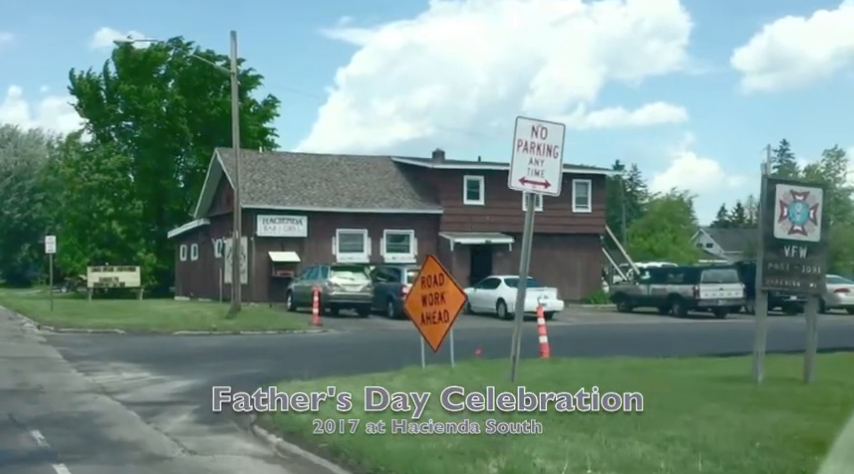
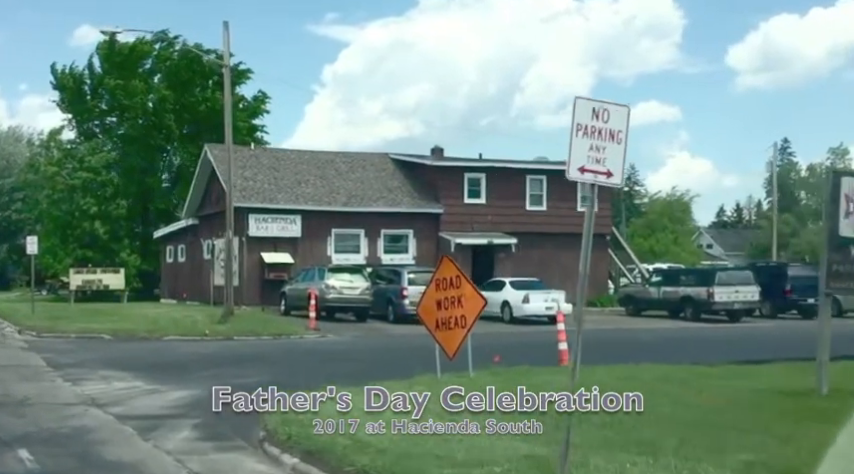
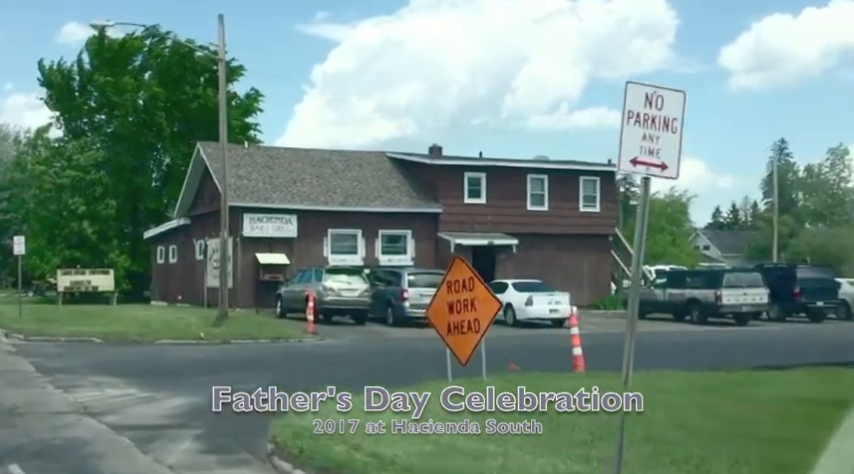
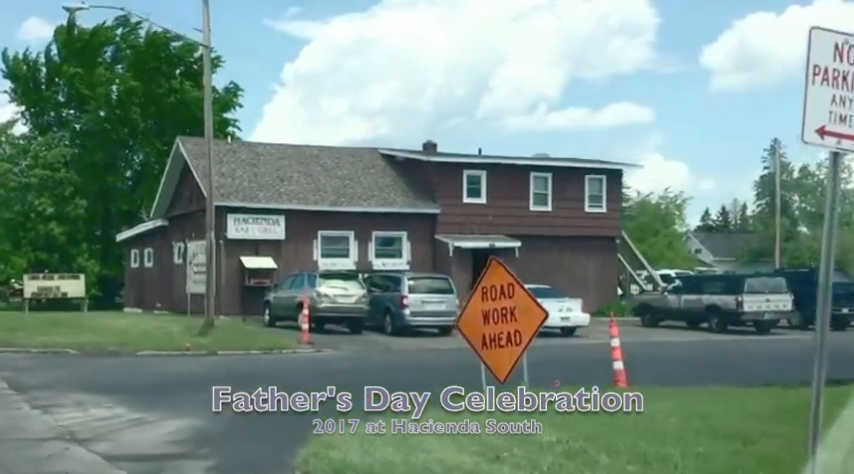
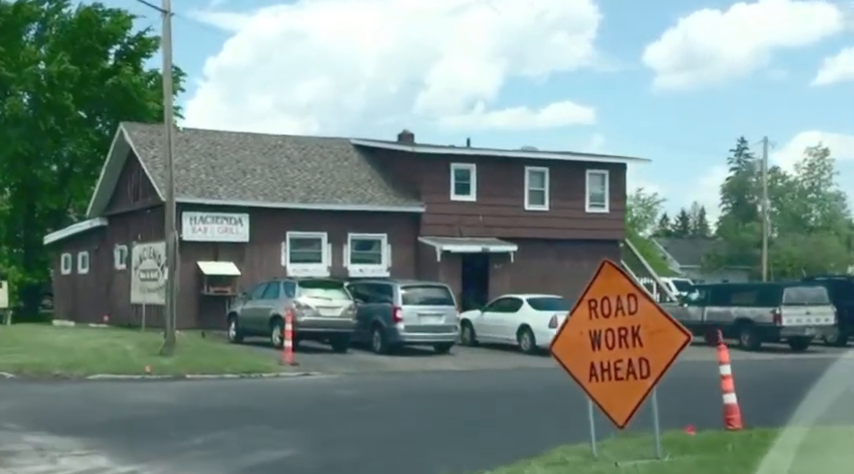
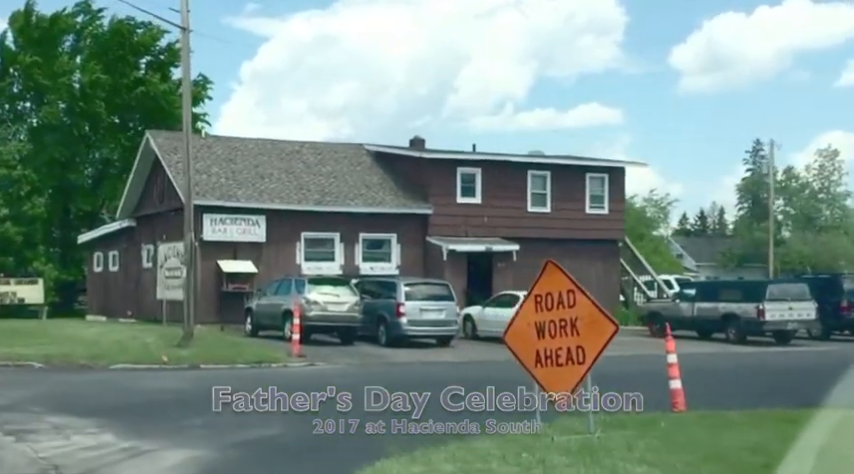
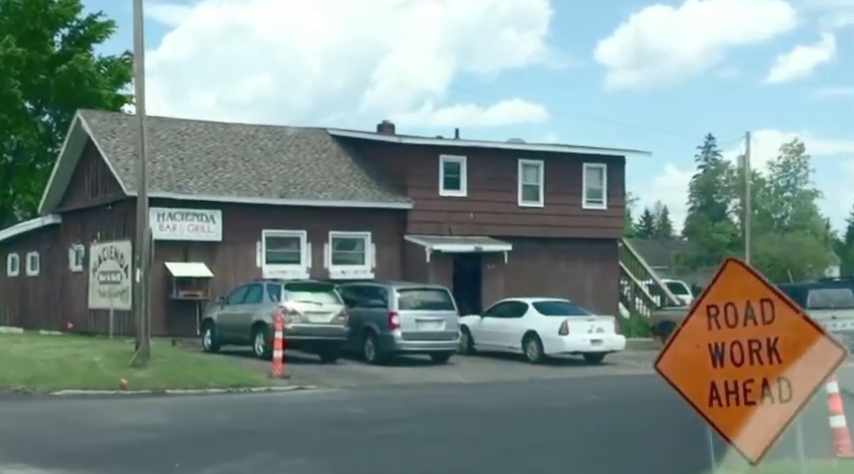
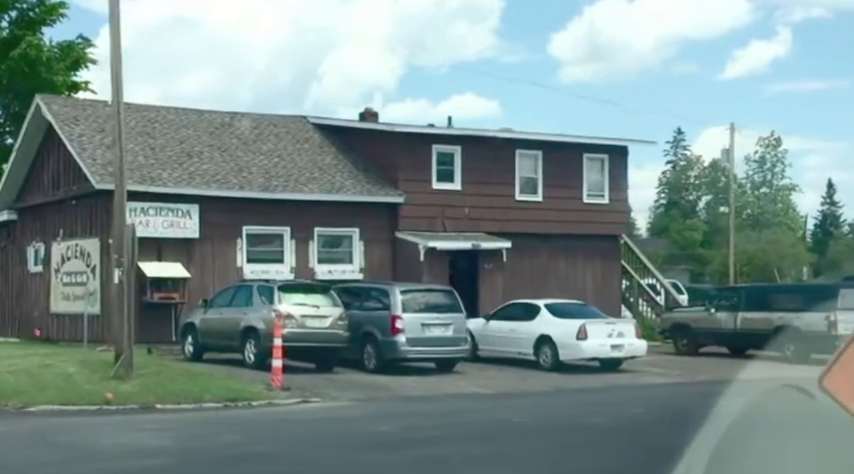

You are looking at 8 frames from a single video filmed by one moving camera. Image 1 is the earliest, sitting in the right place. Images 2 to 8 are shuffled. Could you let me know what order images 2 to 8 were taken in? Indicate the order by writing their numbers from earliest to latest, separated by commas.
2, 3, 4, 6, 5, 7, 8
